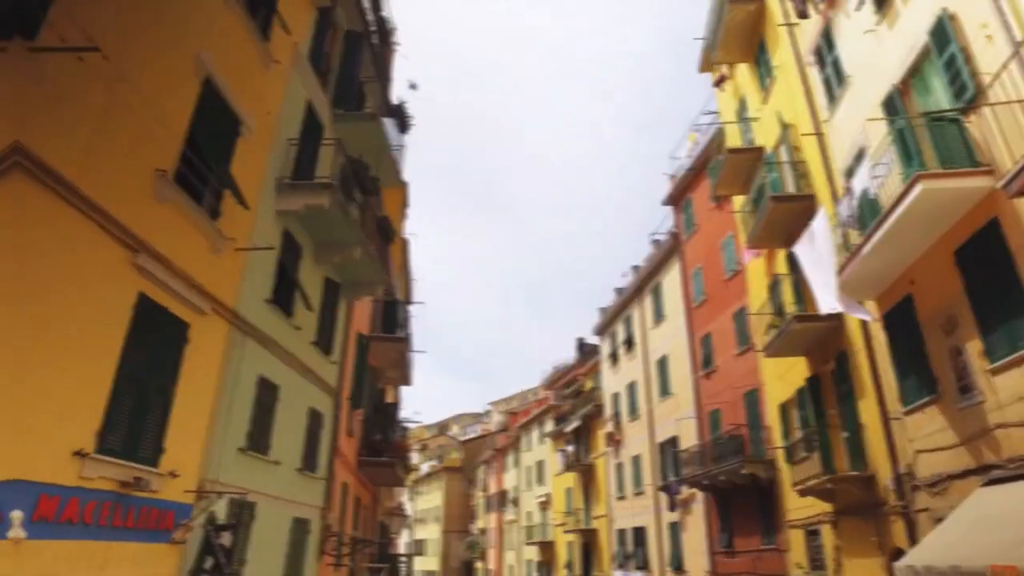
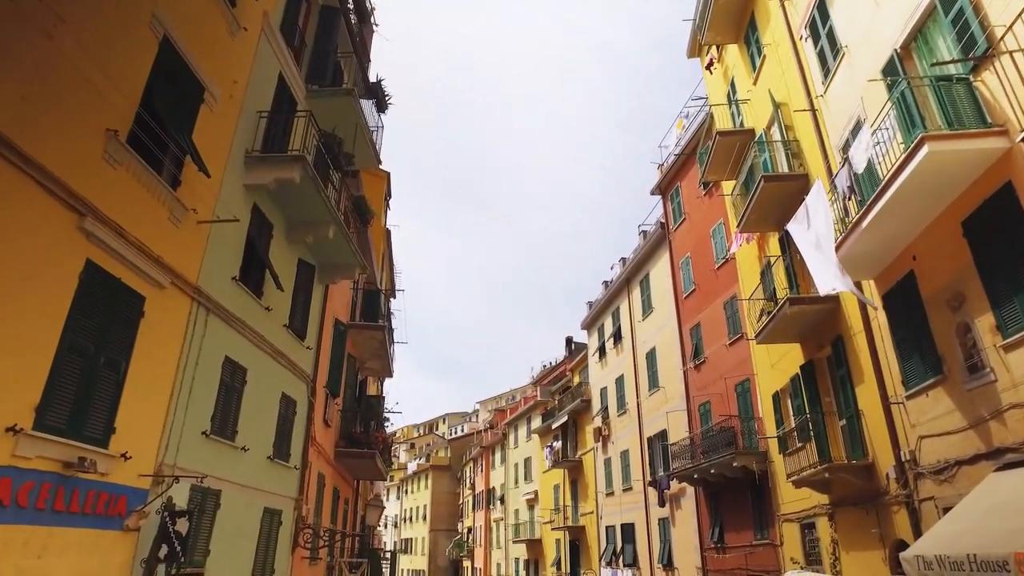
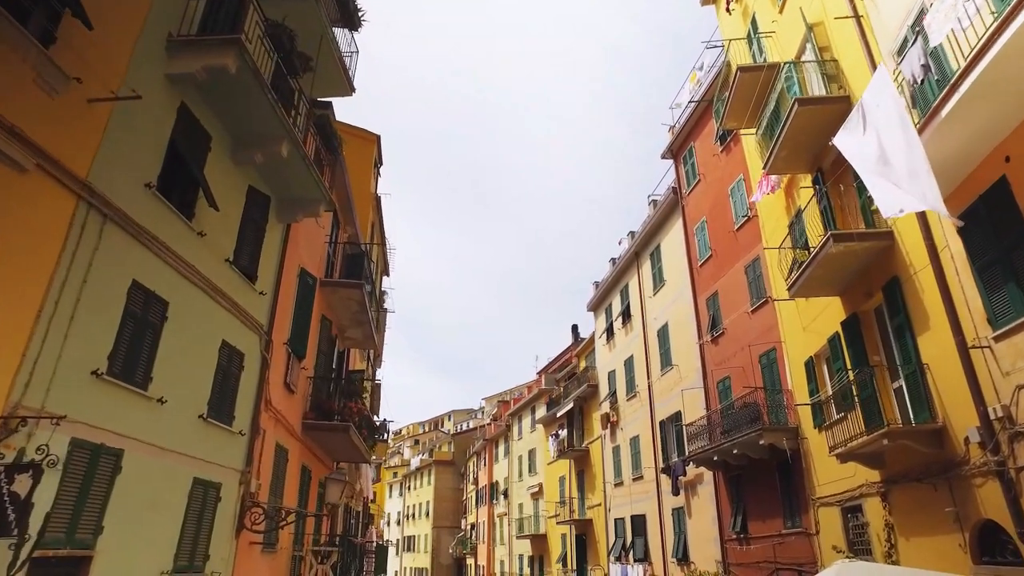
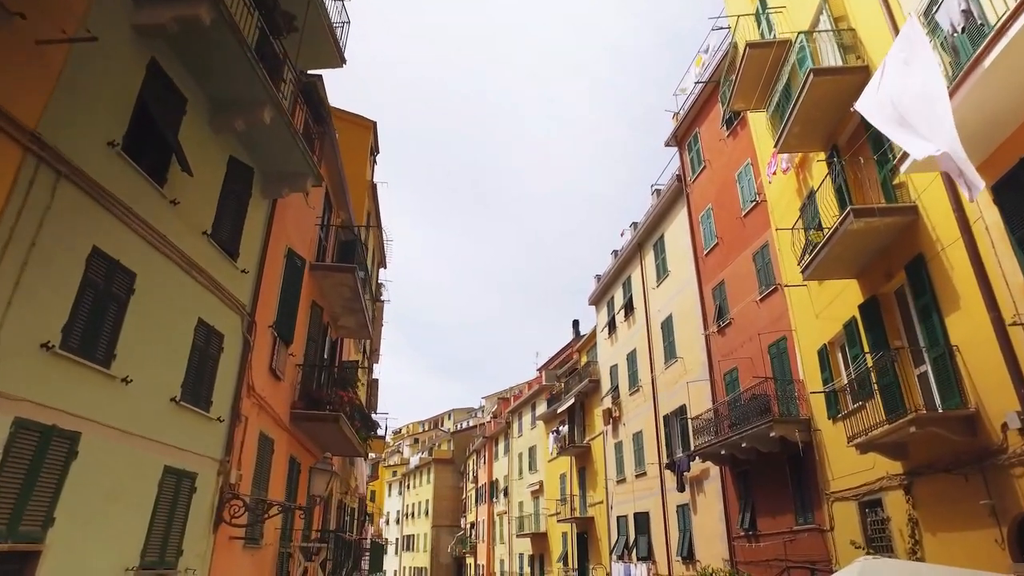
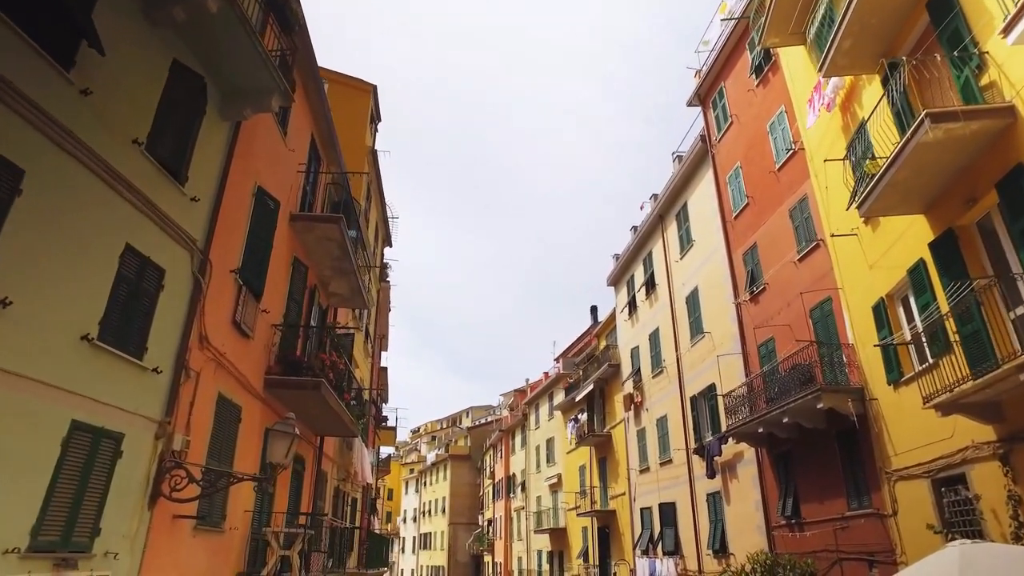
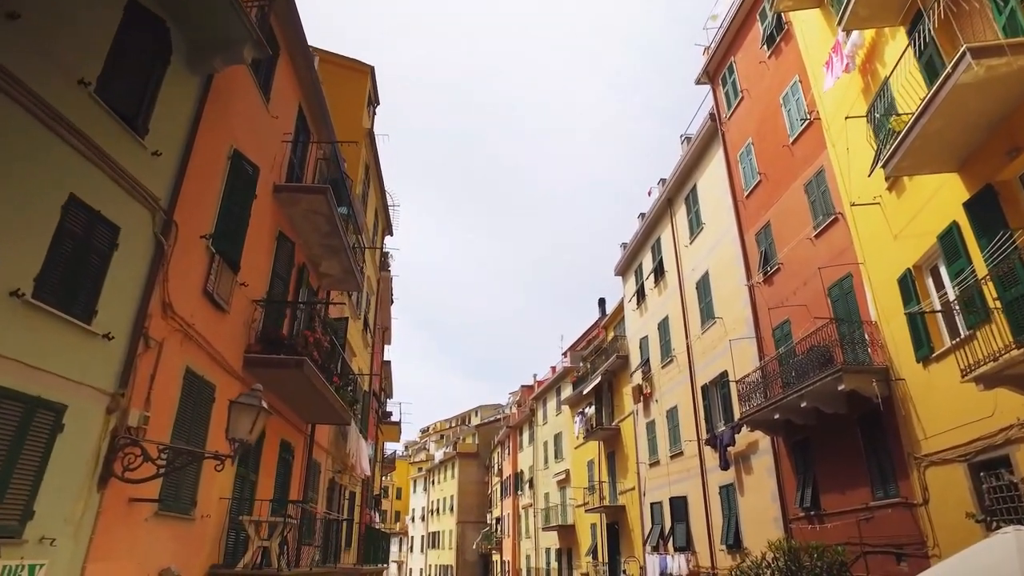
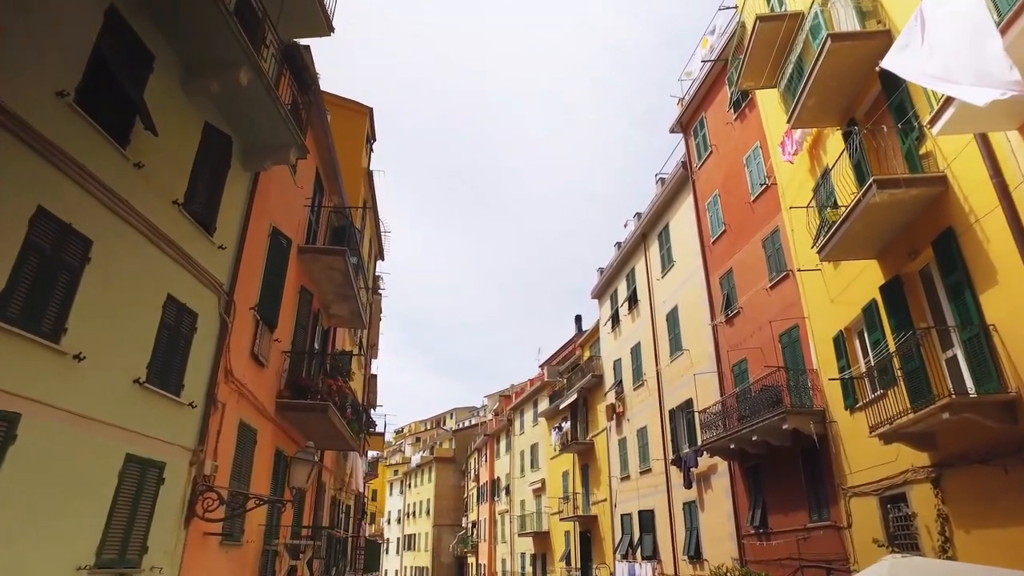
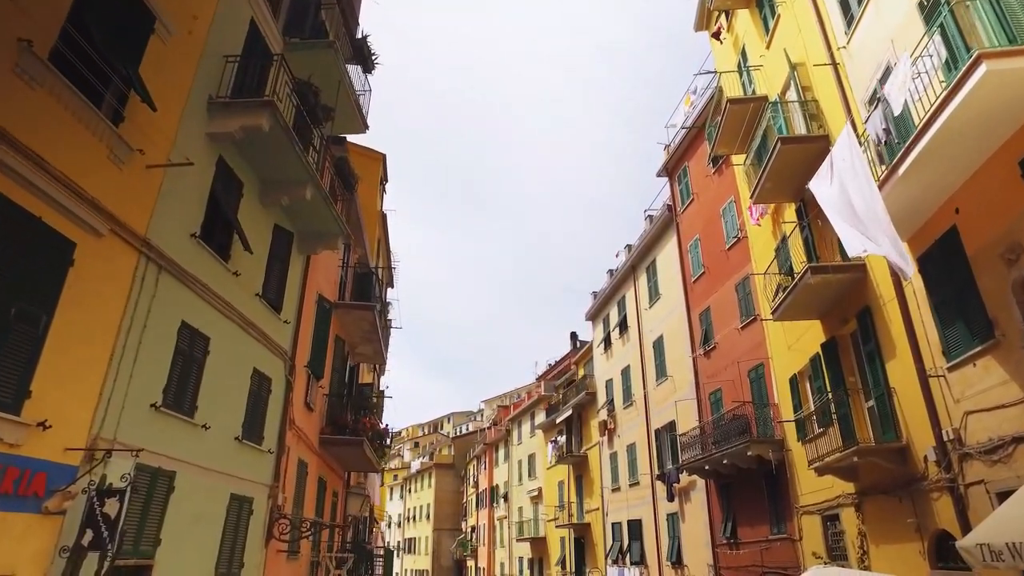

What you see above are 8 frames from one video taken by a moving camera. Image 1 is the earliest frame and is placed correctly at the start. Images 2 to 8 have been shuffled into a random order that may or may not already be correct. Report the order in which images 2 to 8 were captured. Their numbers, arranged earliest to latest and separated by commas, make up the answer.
2, 8, 3, 4, 7, 5, 6
